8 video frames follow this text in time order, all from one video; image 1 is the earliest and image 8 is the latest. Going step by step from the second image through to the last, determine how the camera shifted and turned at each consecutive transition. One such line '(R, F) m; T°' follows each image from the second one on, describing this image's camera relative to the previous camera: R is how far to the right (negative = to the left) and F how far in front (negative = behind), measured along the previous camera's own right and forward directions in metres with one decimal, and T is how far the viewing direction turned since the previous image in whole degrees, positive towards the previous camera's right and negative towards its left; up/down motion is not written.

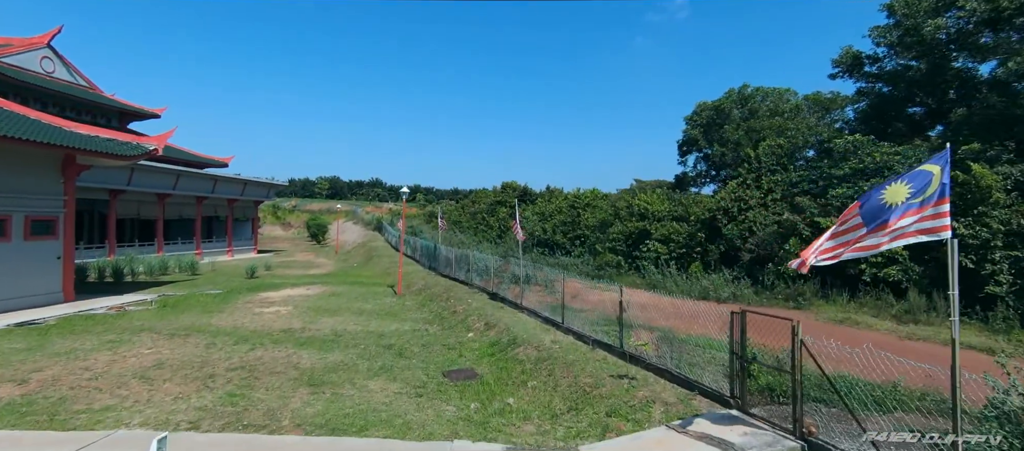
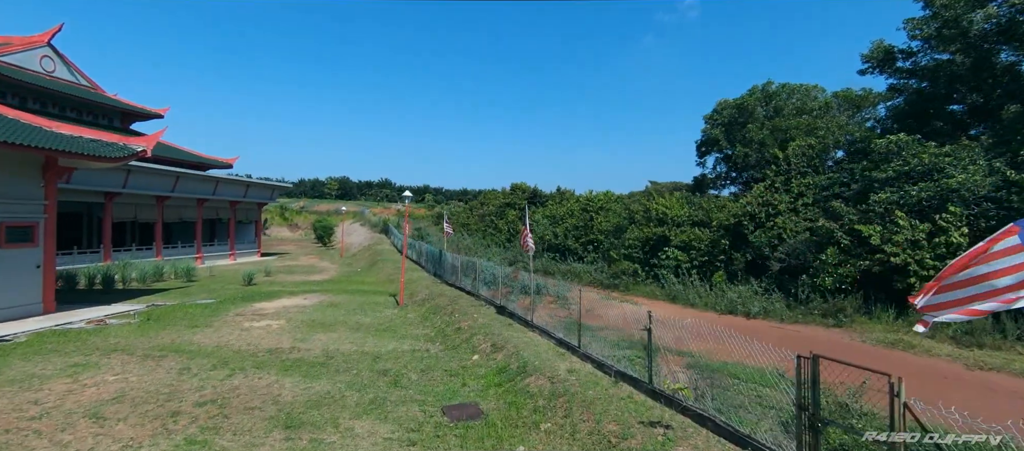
(0.0, +1.2) m; -1°
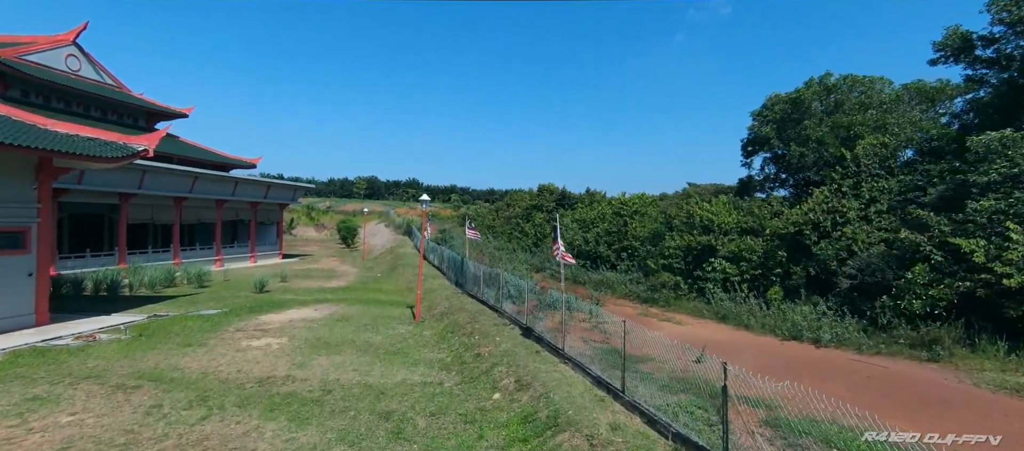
(0.0, +1.6) m; -3°
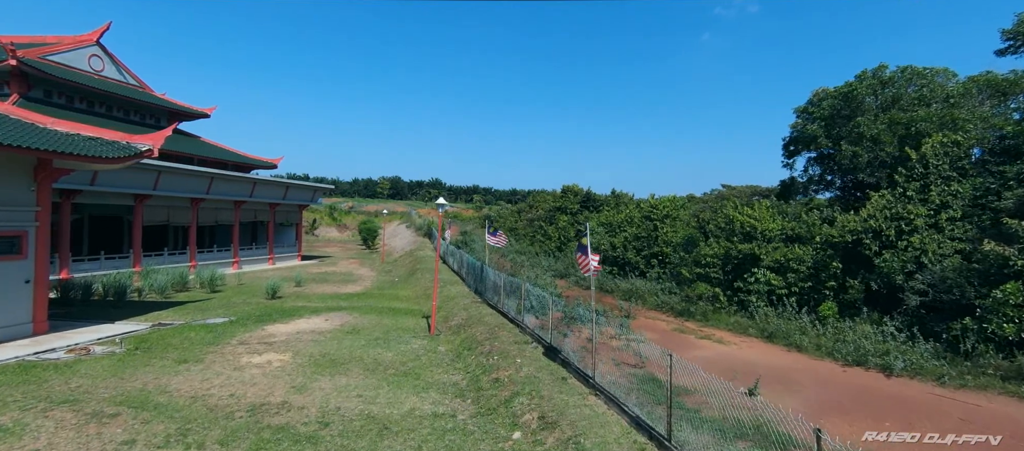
(0.0, +1.2) m; -3°
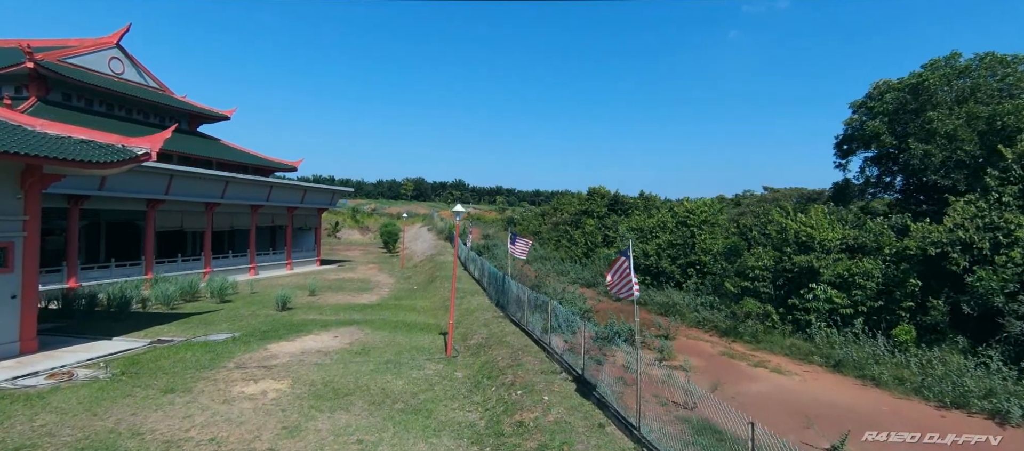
(-0.1, +1.4) m; -3°
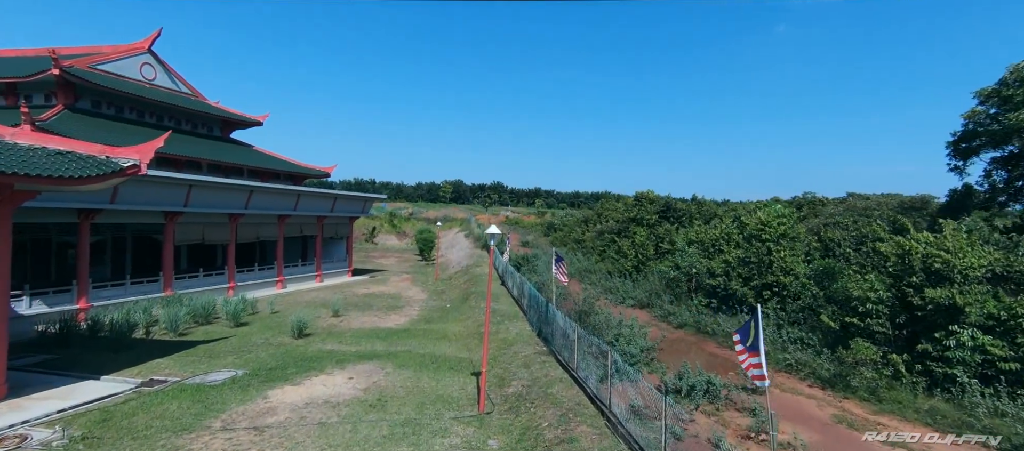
(-0.2, +2.5) m; -4°
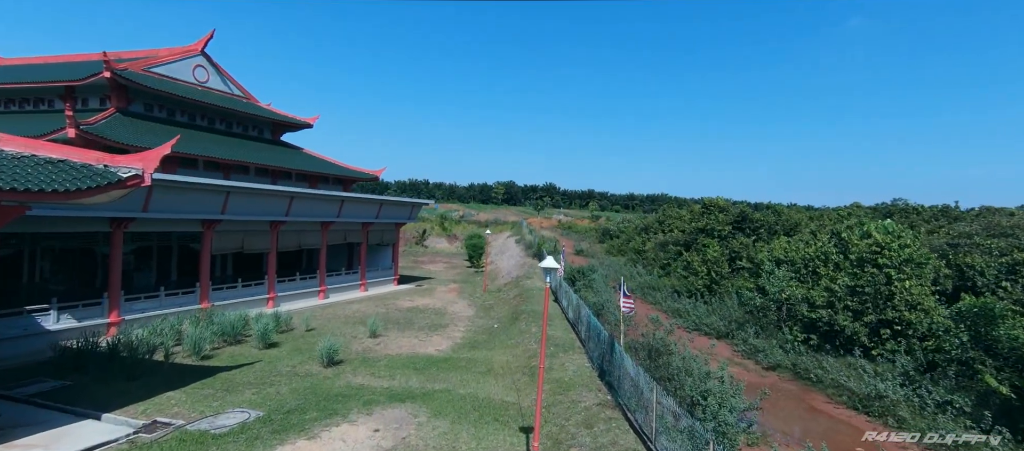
(-0.2, +2.3) m; -6°
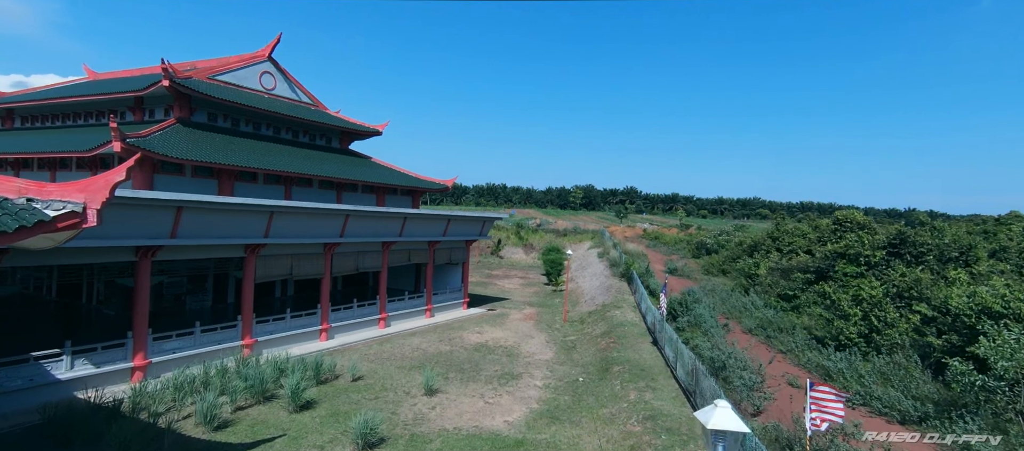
(-0.4, +4.0) m; -9°
